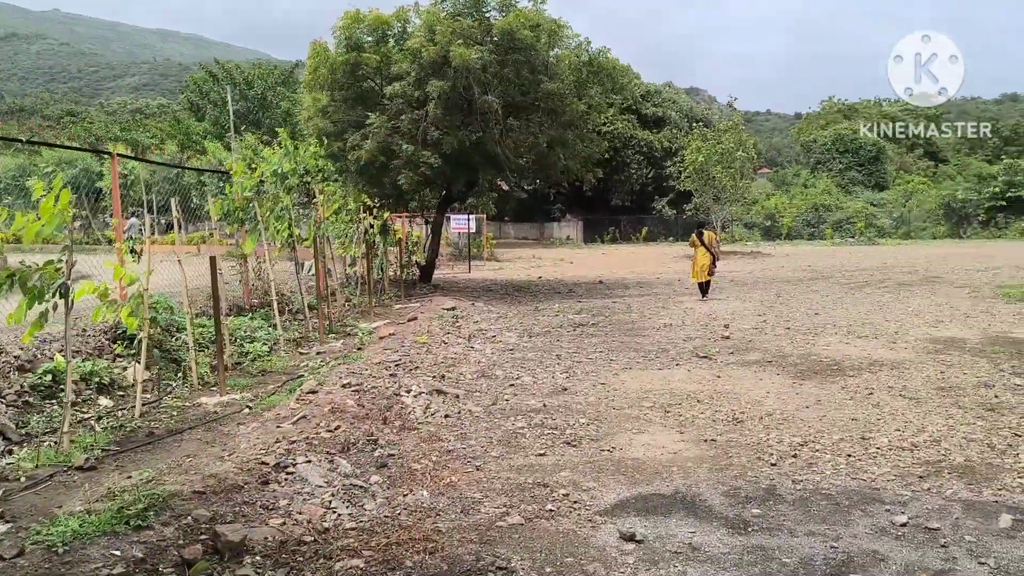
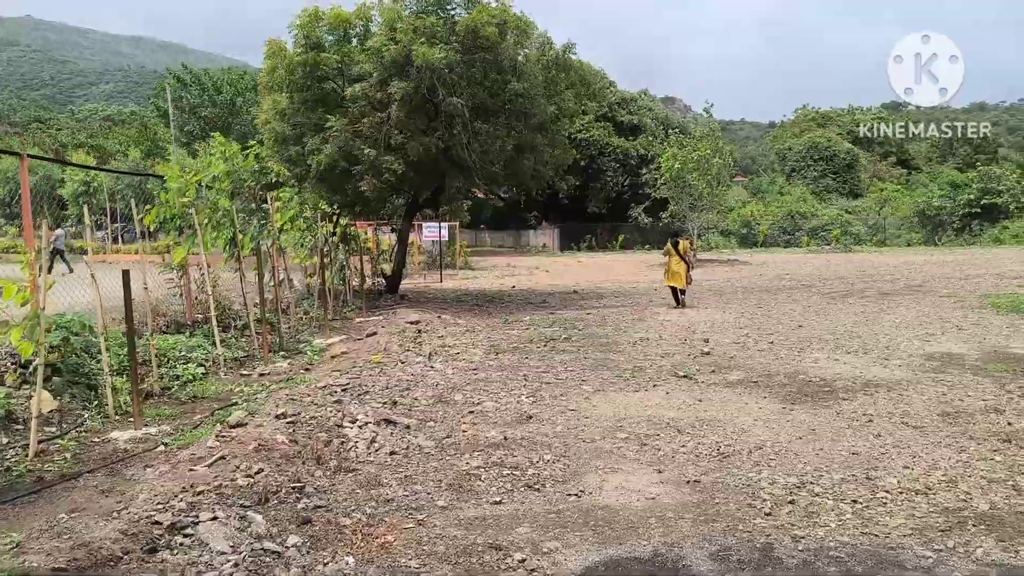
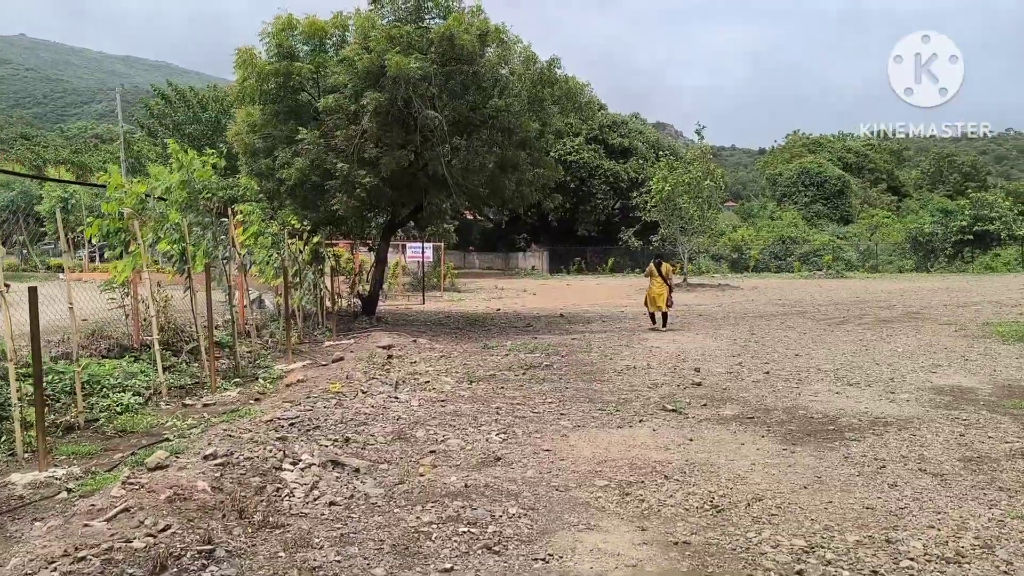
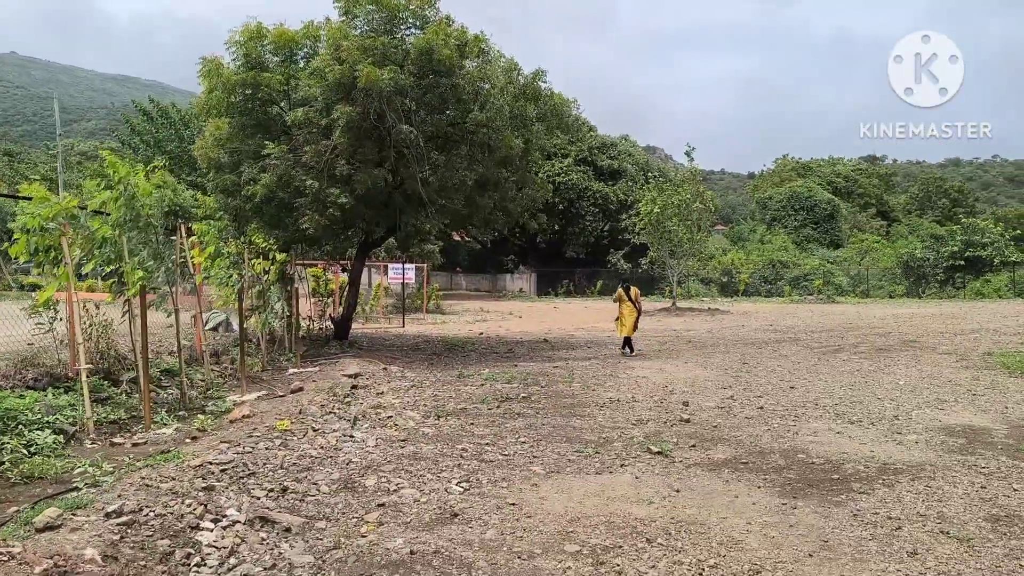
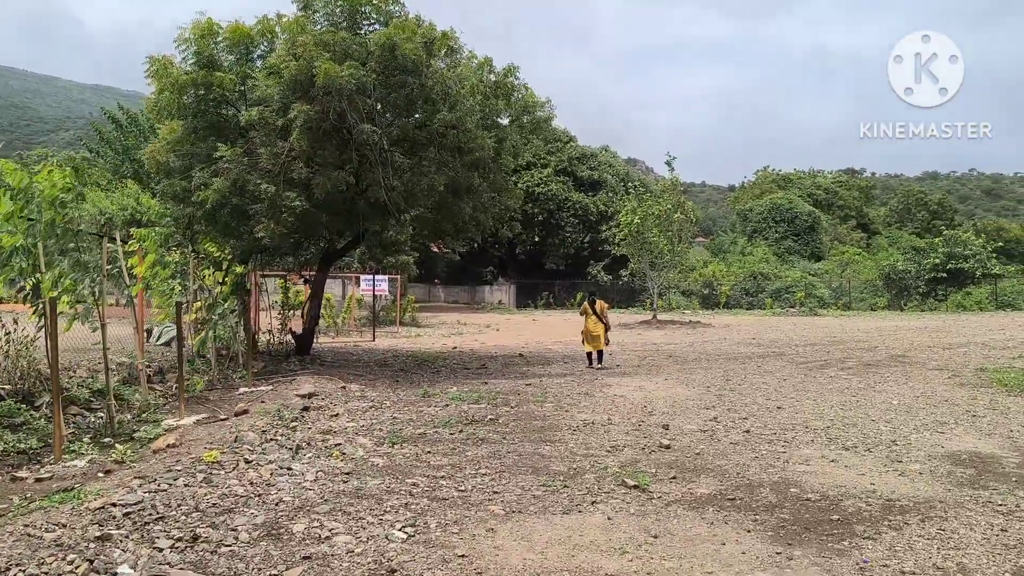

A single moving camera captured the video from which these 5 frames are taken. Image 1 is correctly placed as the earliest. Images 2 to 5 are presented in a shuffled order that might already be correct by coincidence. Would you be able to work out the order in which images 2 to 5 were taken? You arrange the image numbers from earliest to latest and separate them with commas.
2, 3, 4, 5
